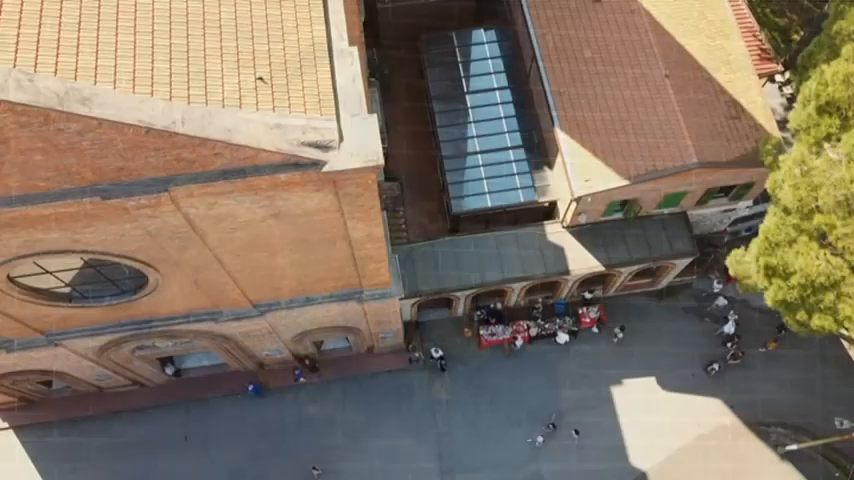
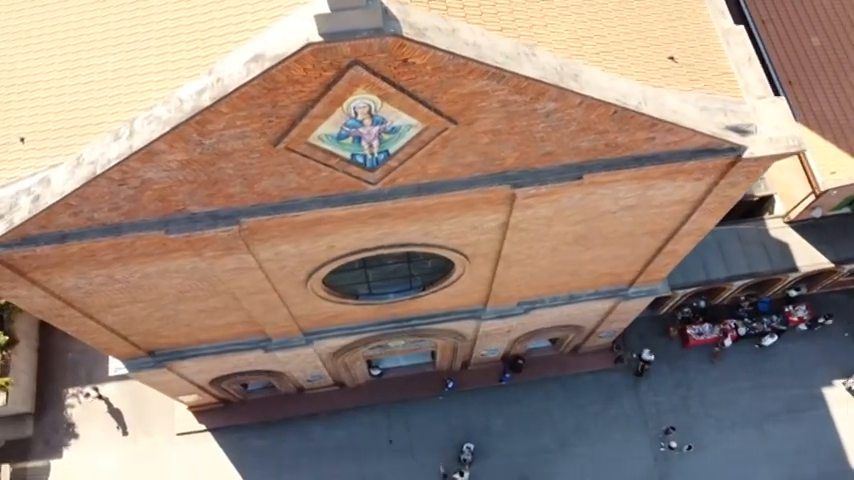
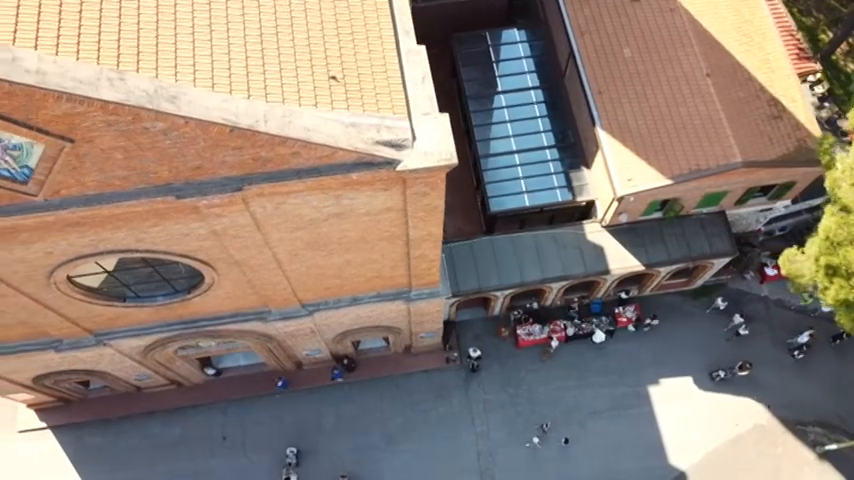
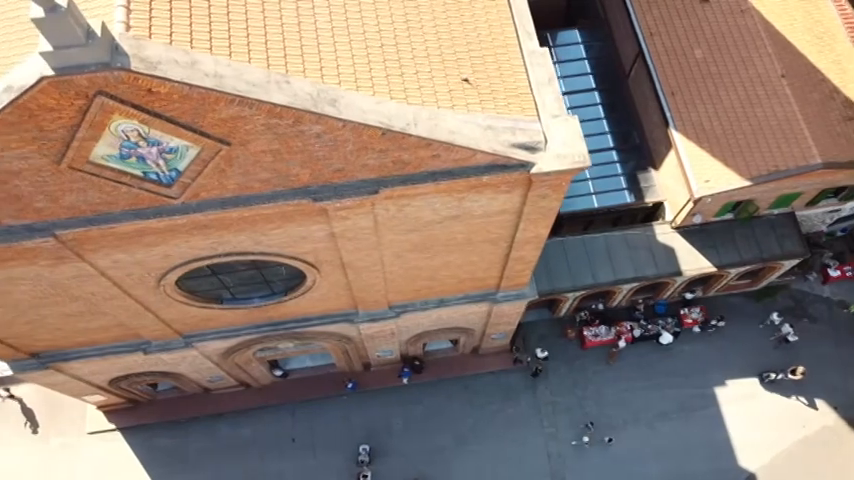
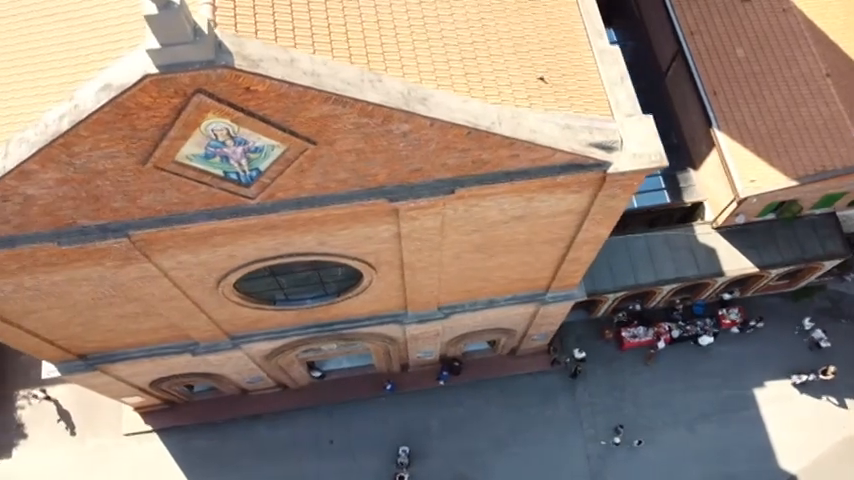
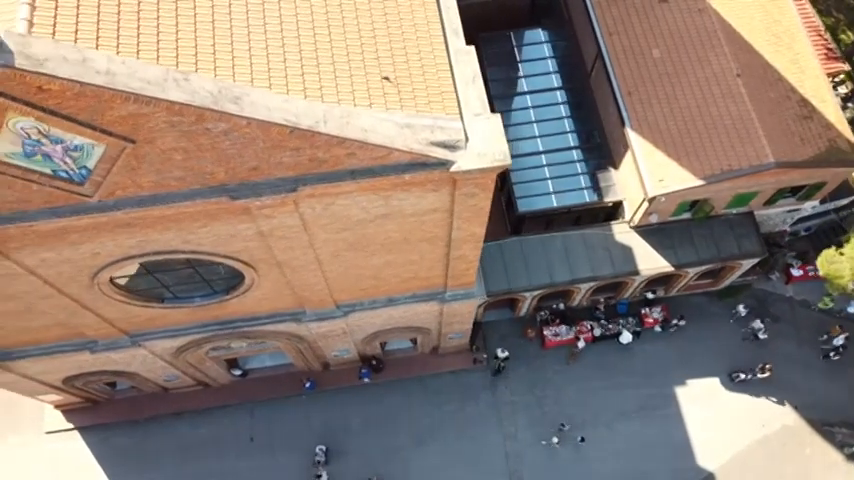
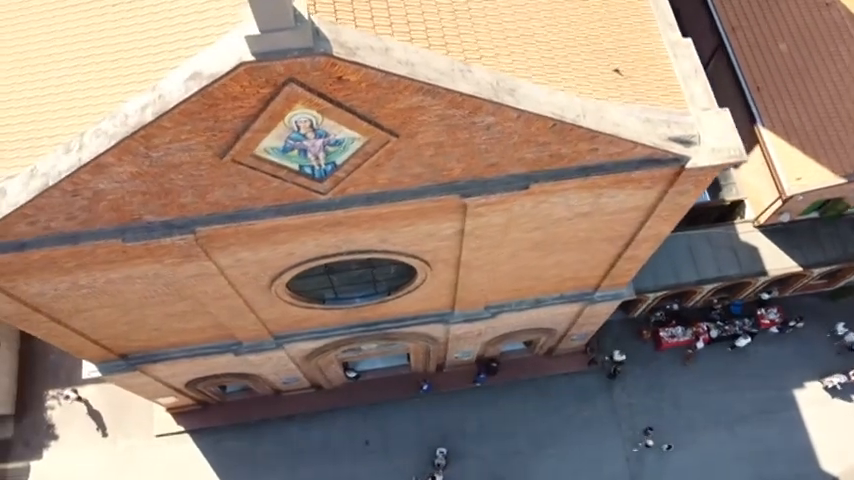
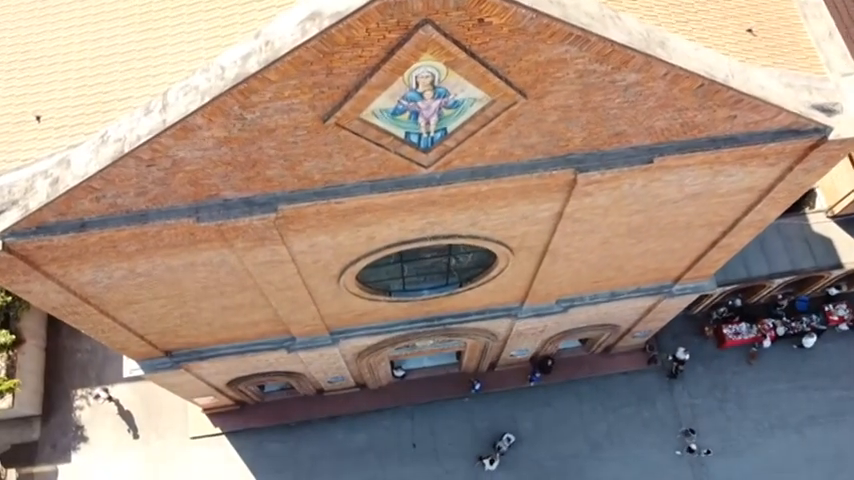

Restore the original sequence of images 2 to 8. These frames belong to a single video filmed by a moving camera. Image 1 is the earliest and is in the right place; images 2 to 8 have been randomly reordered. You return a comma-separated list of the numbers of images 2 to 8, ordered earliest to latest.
3, 6, 4, 5, 7, 2, 8
